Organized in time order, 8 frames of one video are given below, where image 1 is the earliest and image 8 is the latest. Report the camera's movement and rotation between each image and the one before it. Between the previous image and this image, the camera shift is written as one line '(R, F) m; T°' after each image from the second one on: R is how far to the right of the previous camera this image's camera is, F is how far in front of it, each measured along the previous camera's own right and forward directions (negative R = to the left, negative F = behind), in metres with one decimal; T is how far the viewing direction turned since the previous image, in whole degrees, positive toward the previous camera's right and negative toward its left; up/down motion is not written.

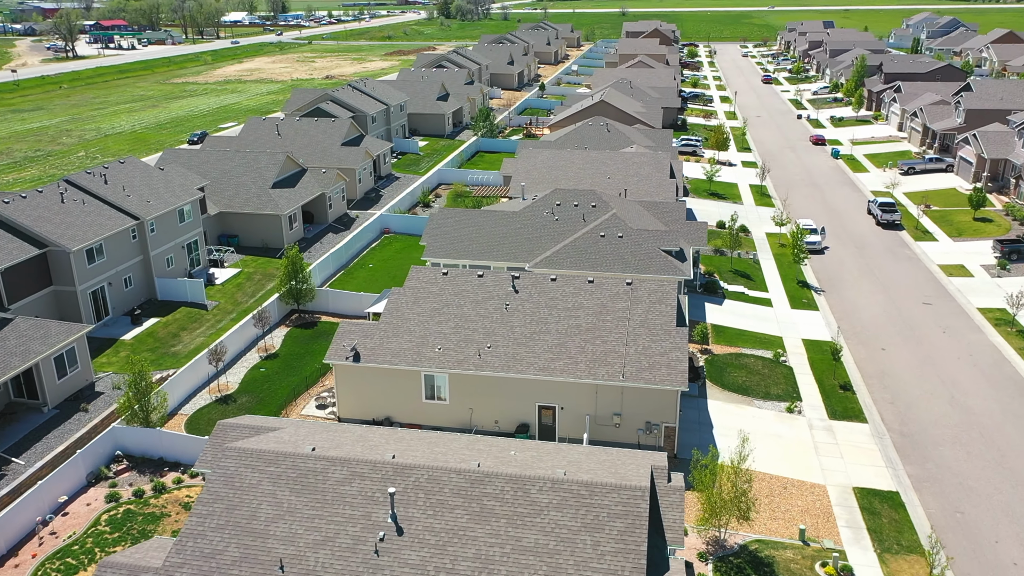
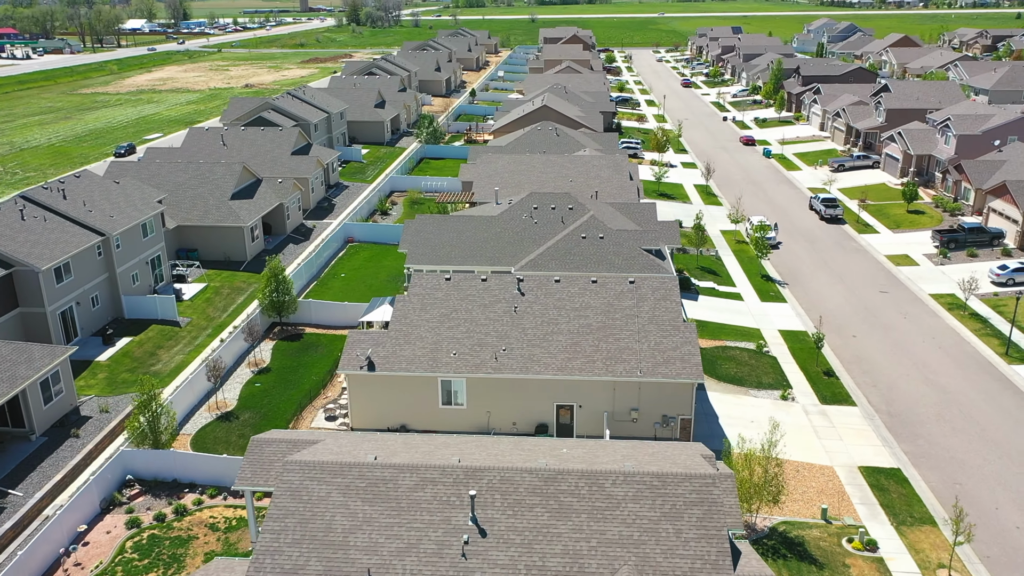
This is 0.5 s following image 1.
(-3.2, -0.1) m; +6°
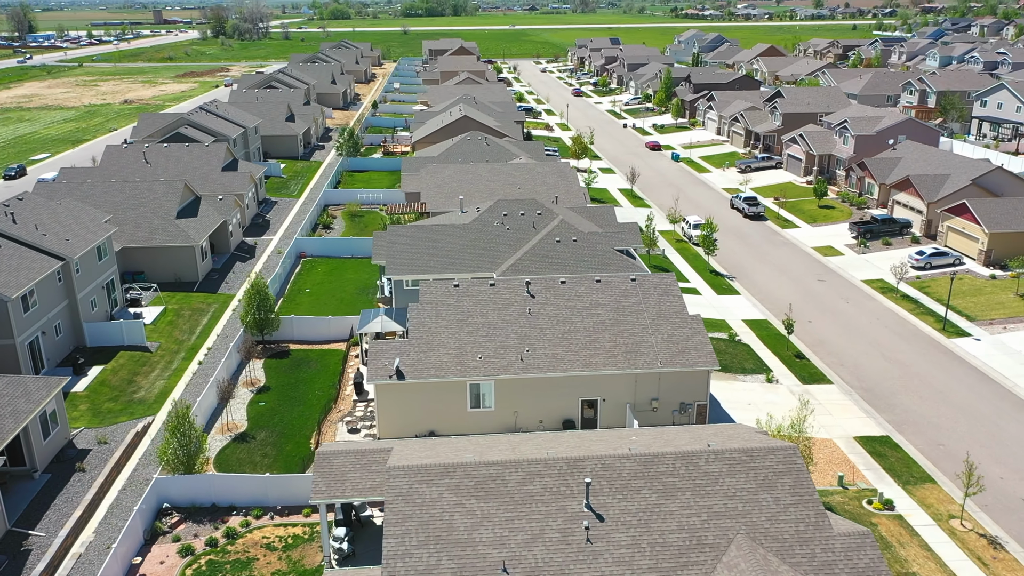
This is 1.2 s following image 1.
(-4.8, -0.4) m; +9°
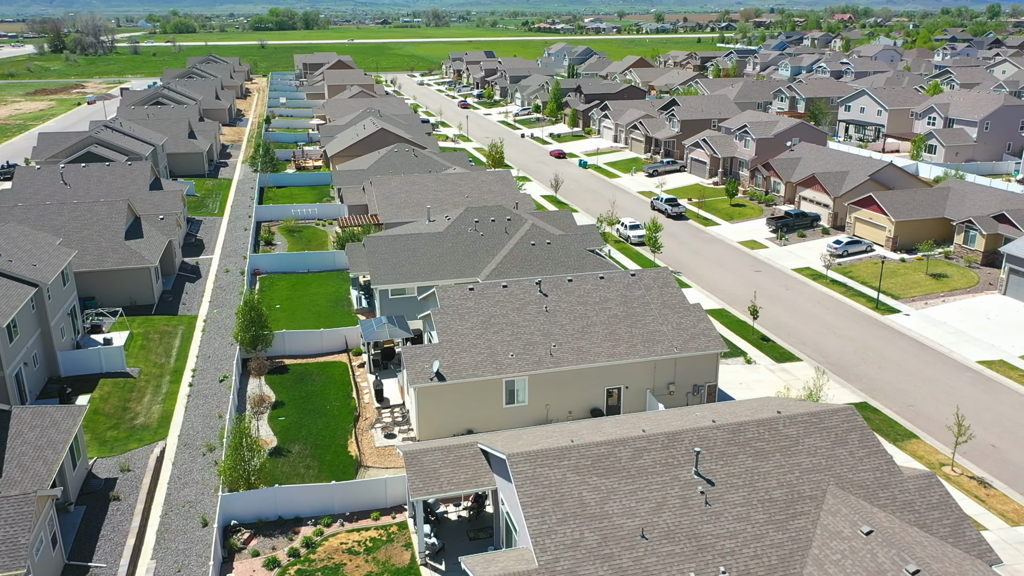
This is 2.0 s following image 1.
(-5.6, -0.8) m; +10°
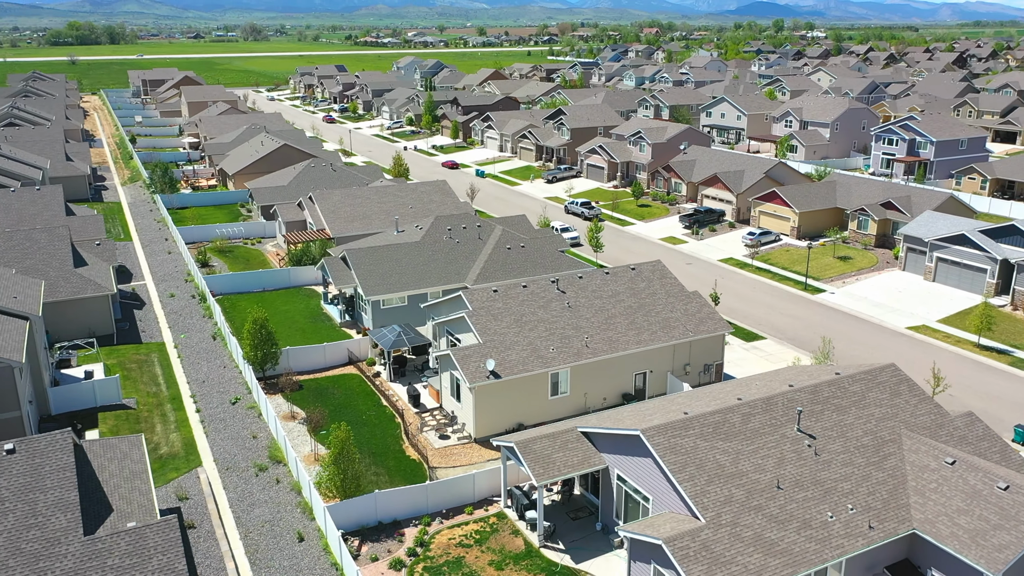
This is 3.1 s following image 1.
(-7.2, -0.7) m; +12°
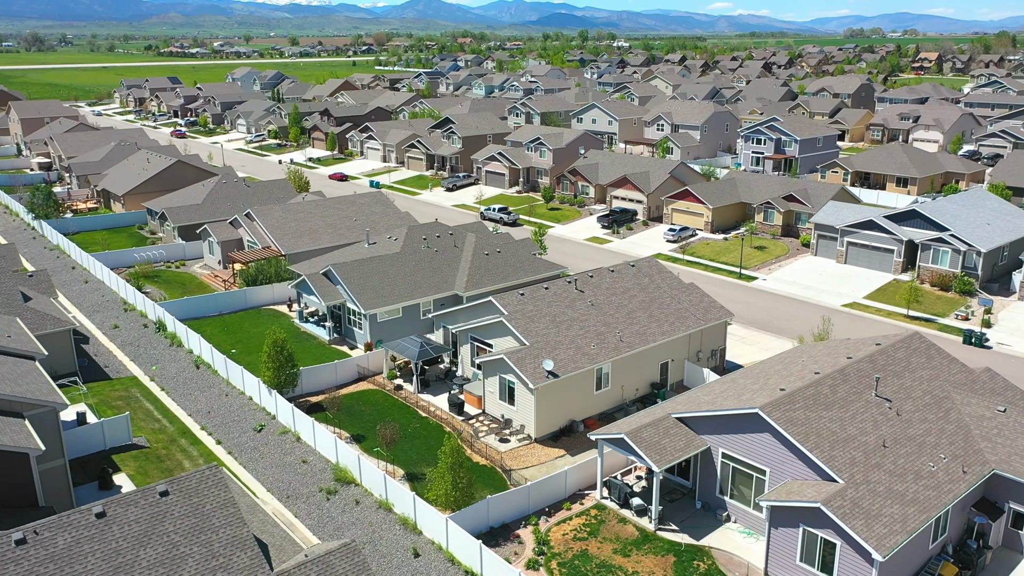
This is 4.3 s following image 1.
(-7.9, +0.2) m; +12°
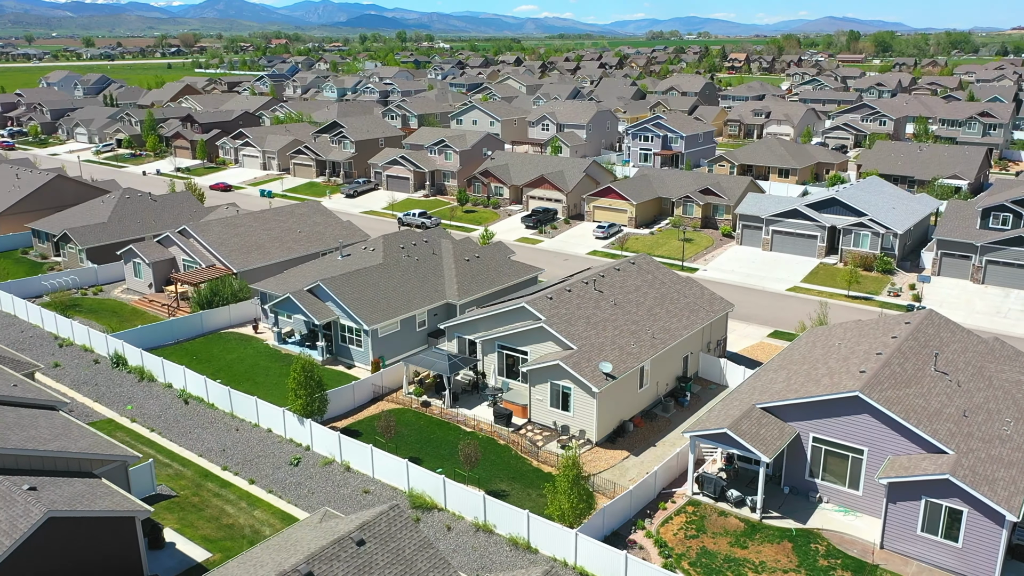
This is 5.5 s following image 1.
(-7.7, +1.4) m; +12°
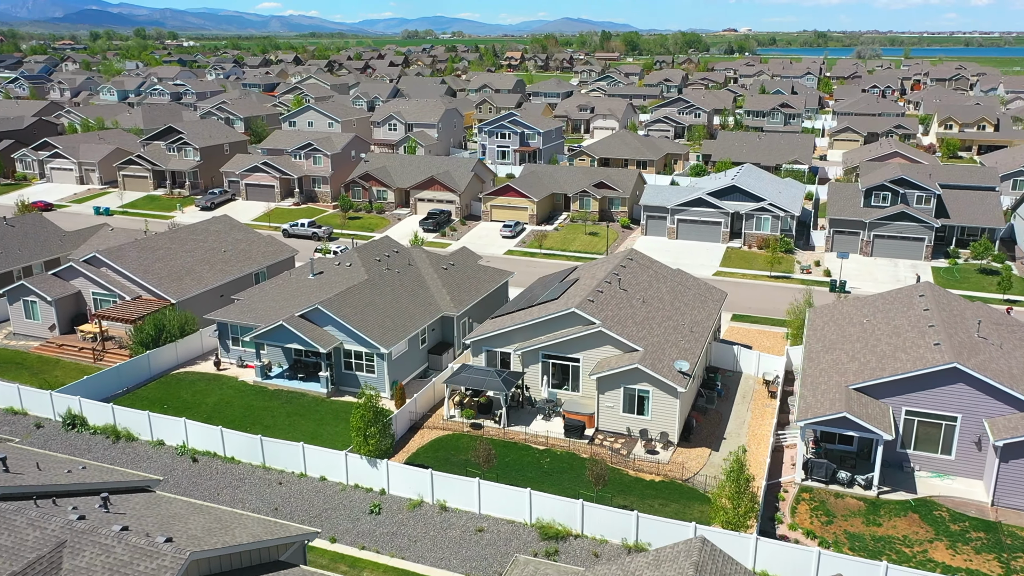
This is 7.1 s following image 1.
(-9.8, +3.1) m; +16°
